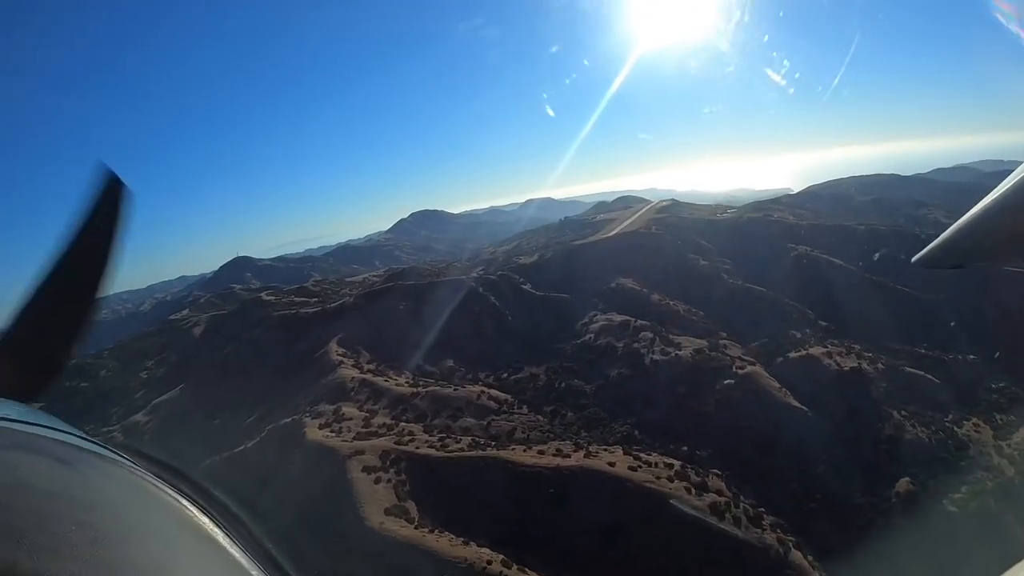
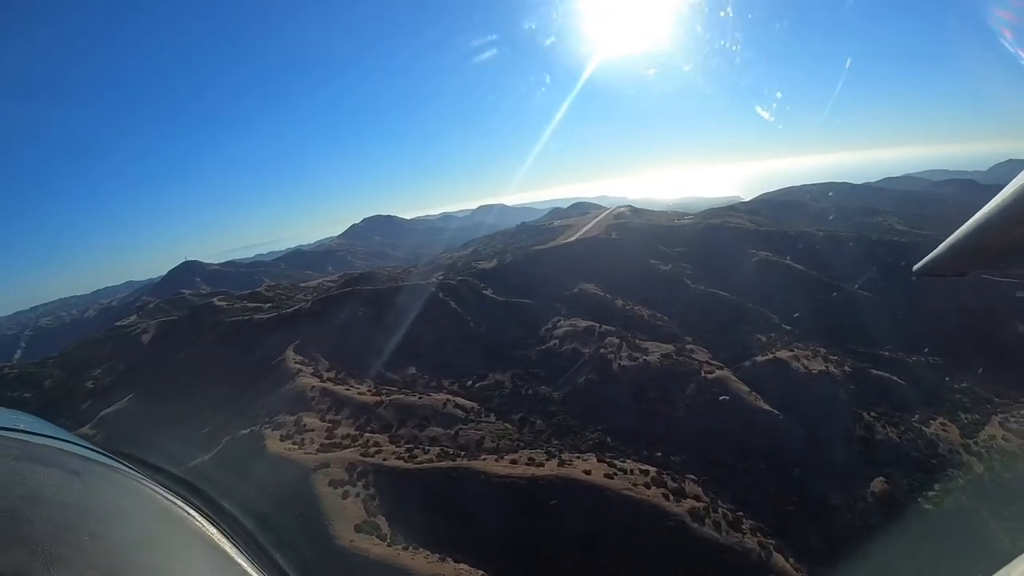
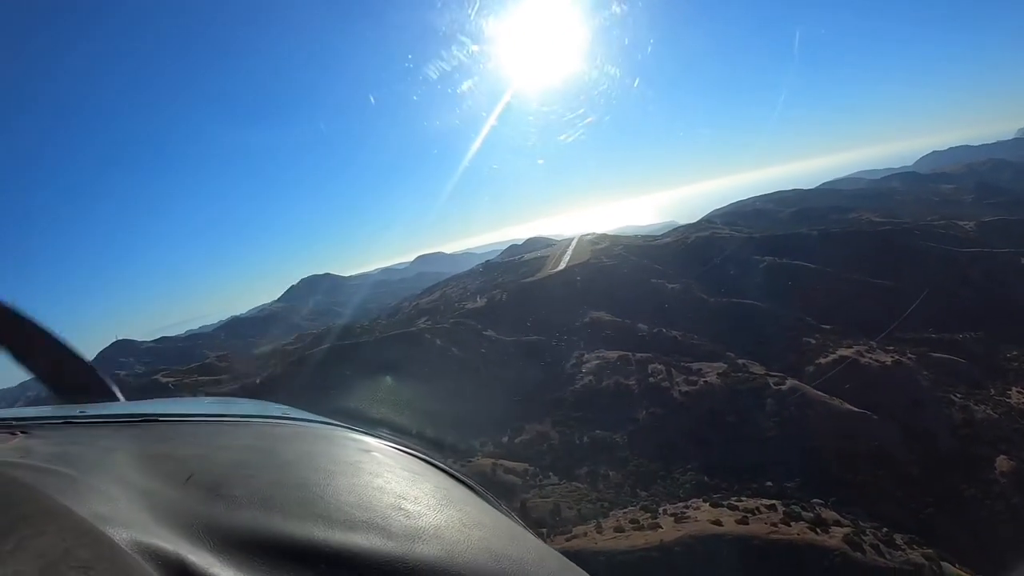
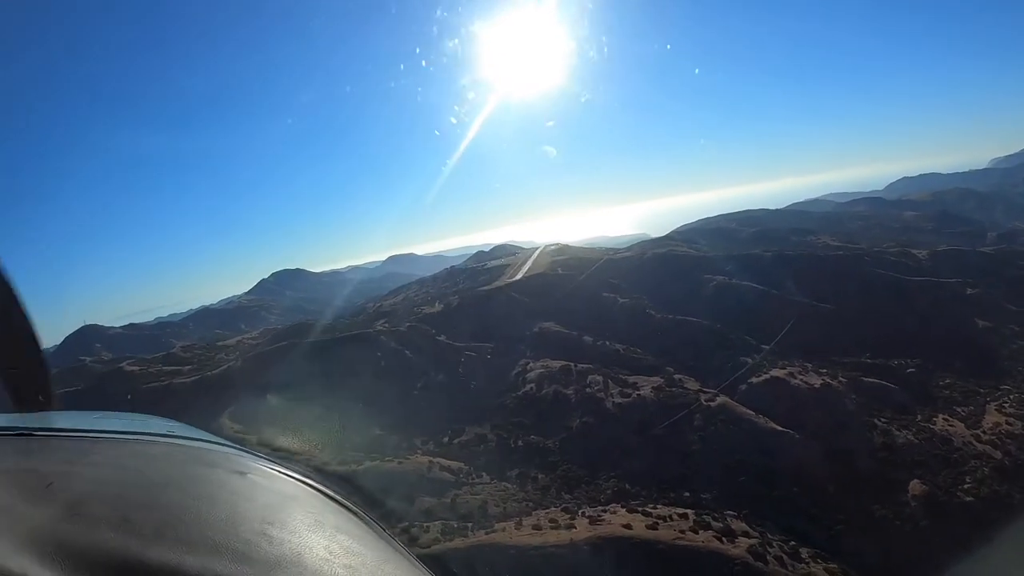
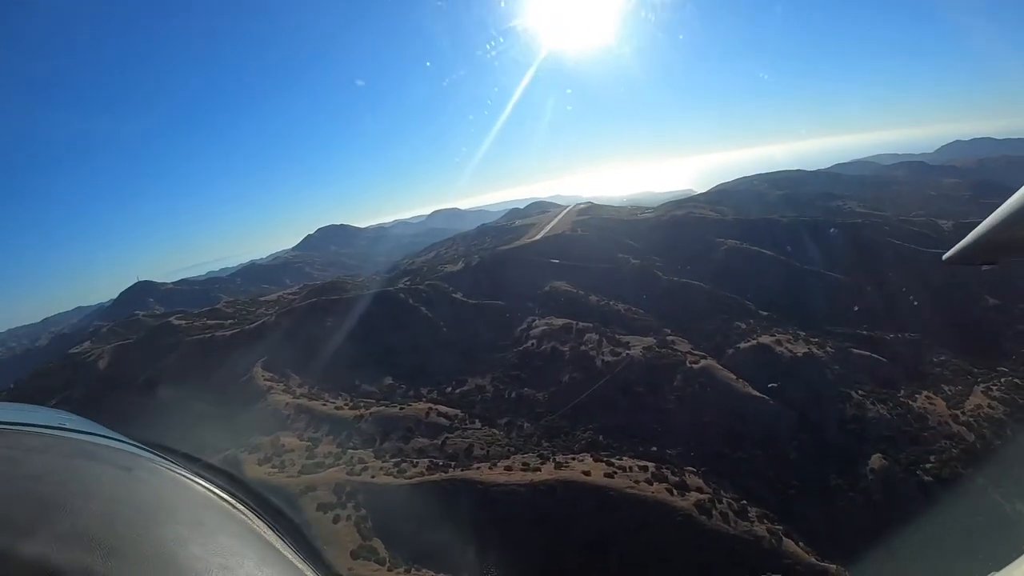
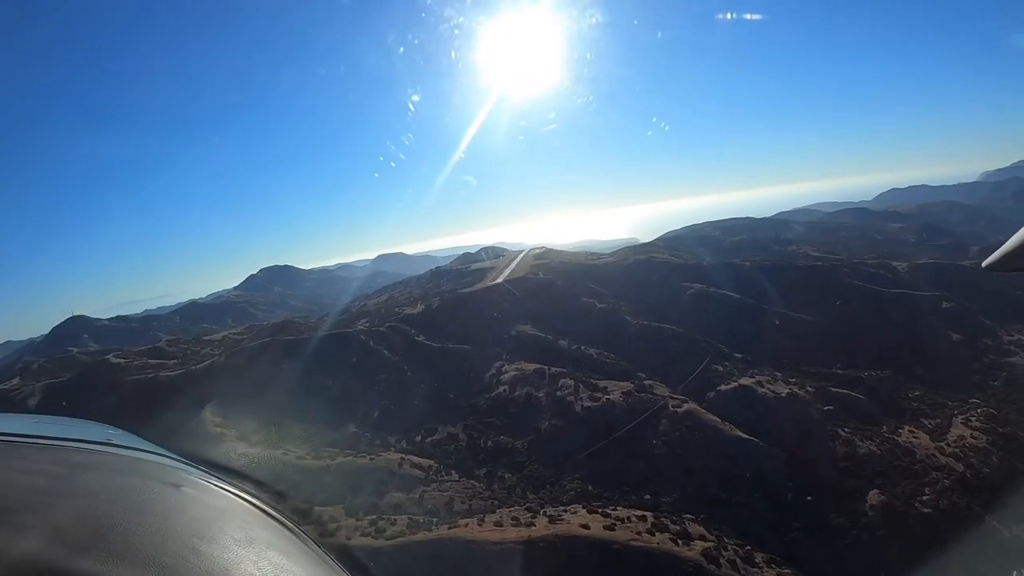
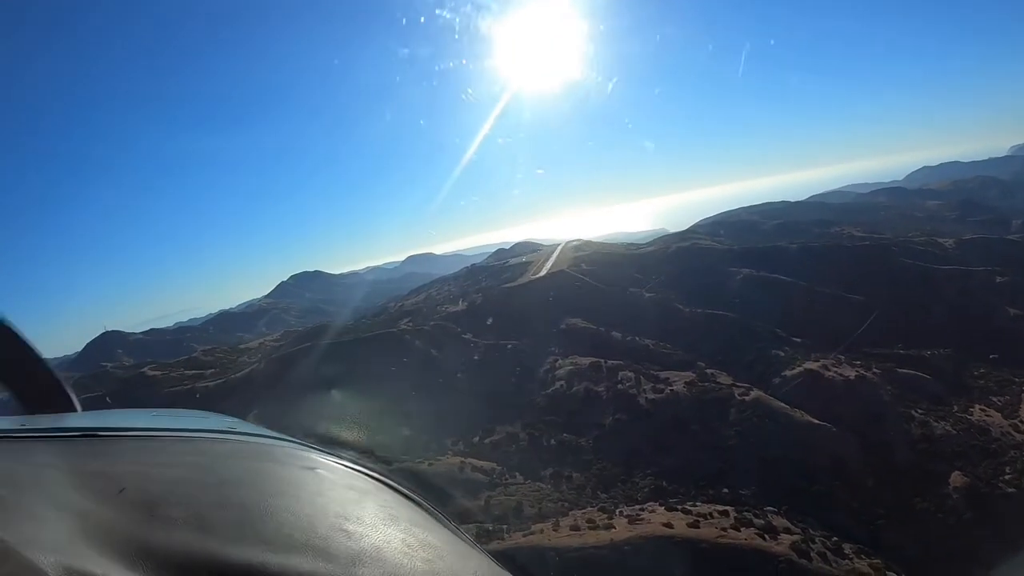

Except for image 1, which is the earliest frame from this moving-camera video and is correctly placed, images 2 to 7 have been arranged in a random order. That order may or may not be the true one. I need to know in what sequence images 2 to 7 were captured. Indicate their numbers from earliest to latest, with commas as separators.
2, 5, 6, 4, 7, 3
